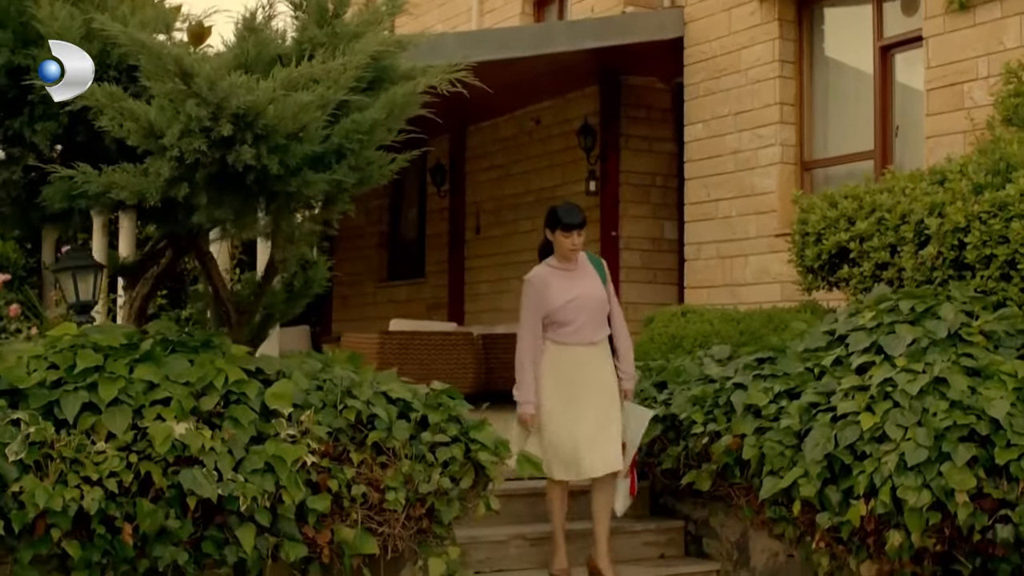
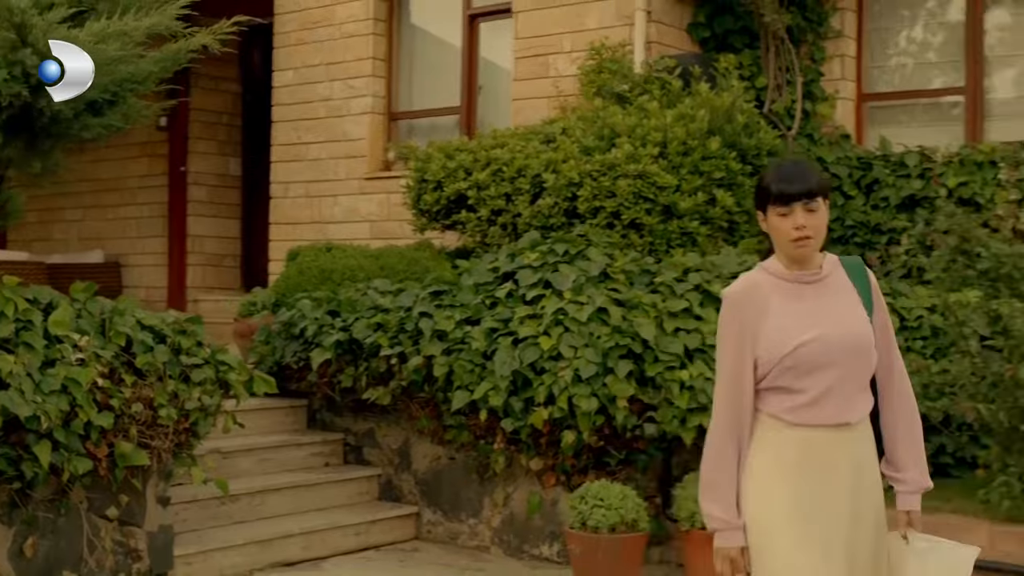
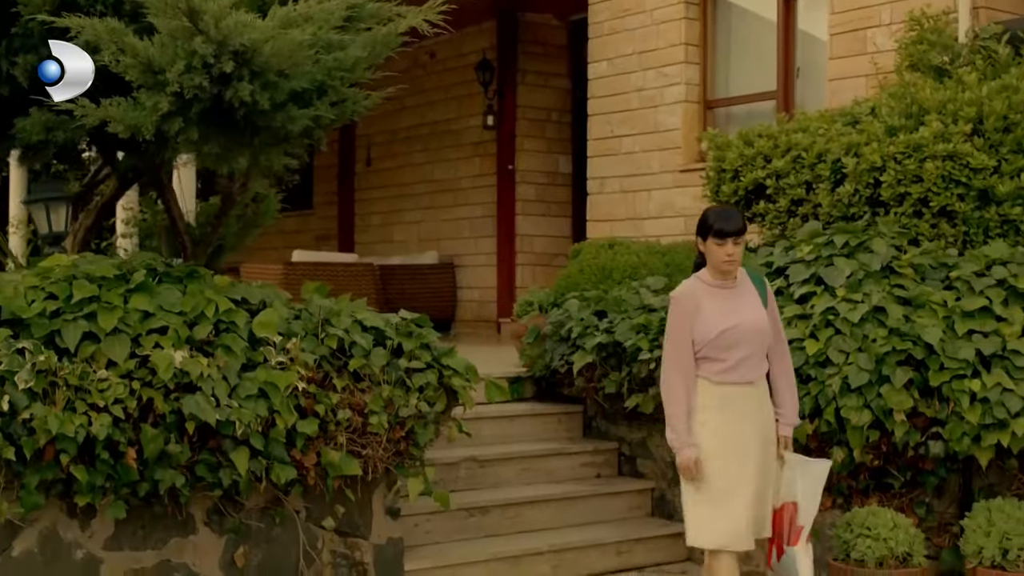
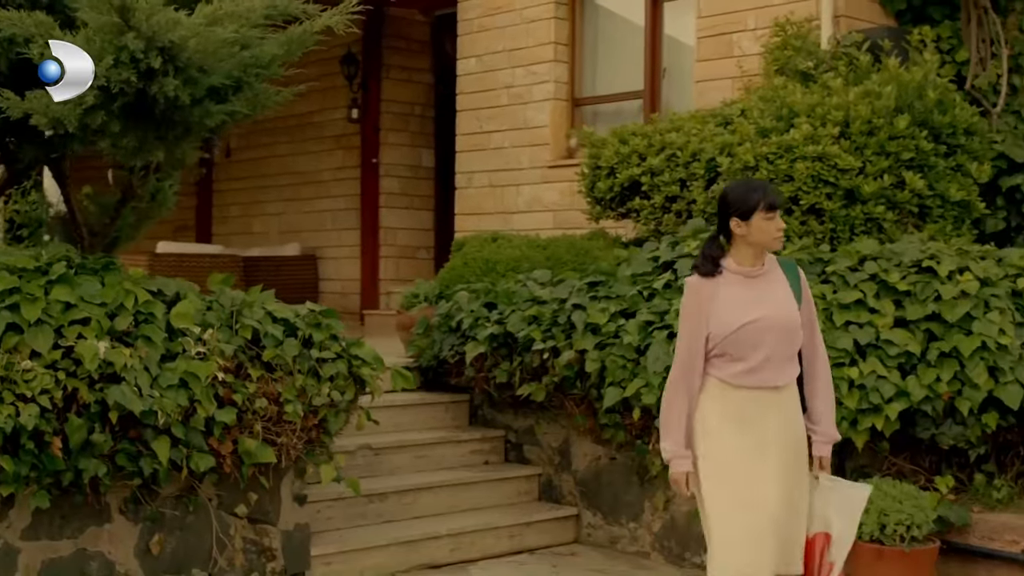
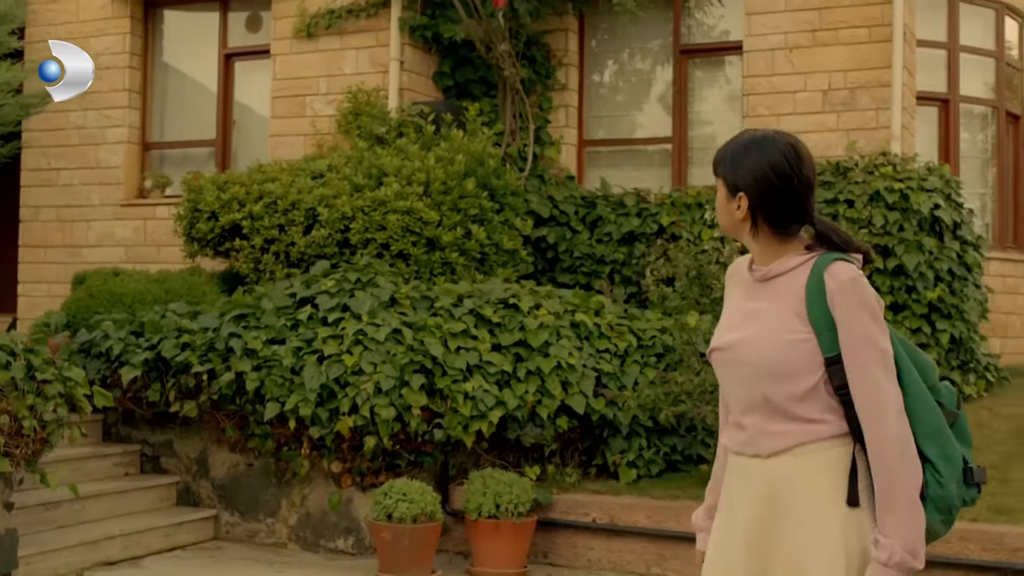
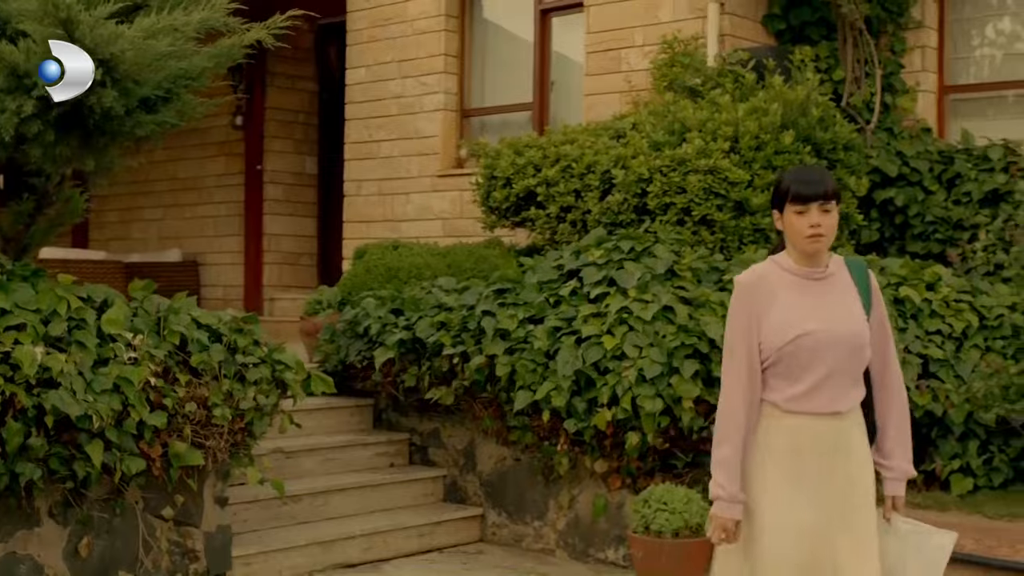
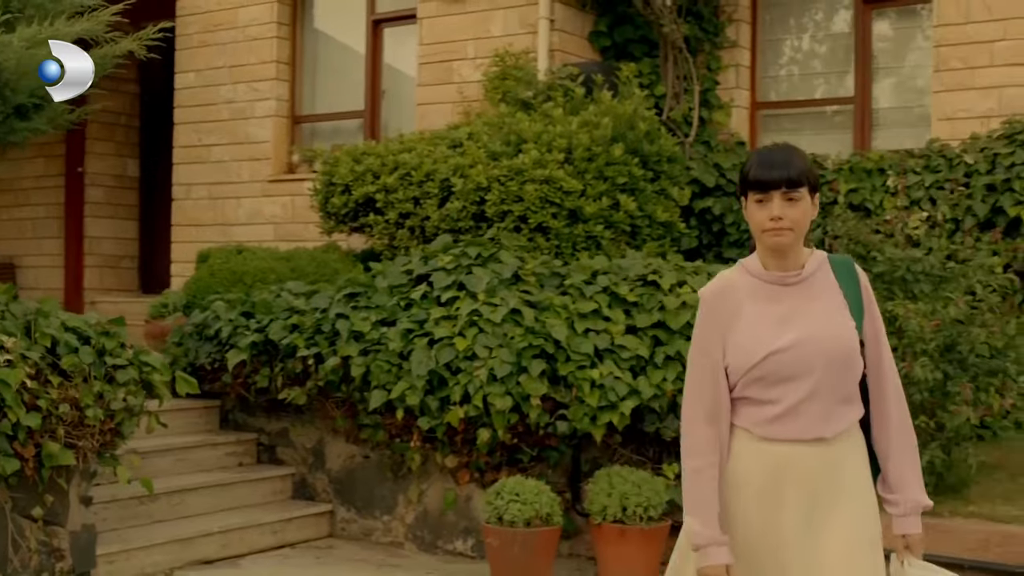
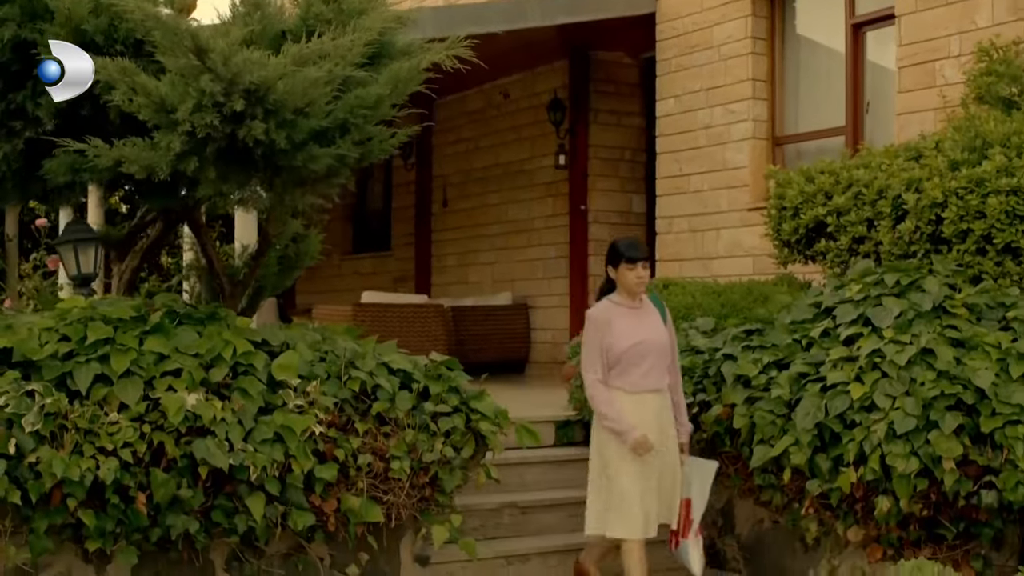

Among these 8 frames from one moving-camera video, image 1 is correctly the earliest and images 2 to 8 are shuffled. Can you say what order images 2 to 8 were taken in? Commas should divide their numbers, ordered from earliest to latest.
8, 3, 4, 6, 2, 7, 5
